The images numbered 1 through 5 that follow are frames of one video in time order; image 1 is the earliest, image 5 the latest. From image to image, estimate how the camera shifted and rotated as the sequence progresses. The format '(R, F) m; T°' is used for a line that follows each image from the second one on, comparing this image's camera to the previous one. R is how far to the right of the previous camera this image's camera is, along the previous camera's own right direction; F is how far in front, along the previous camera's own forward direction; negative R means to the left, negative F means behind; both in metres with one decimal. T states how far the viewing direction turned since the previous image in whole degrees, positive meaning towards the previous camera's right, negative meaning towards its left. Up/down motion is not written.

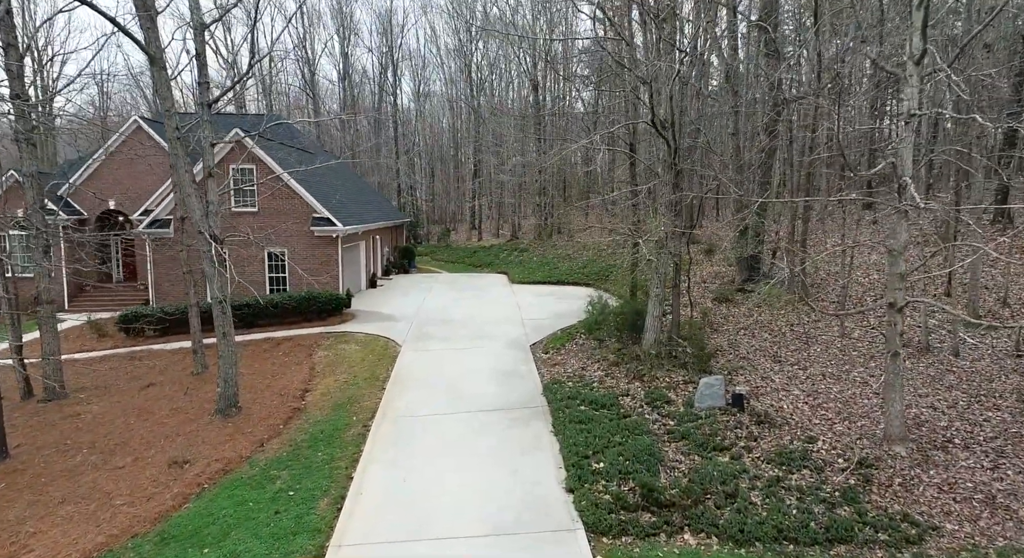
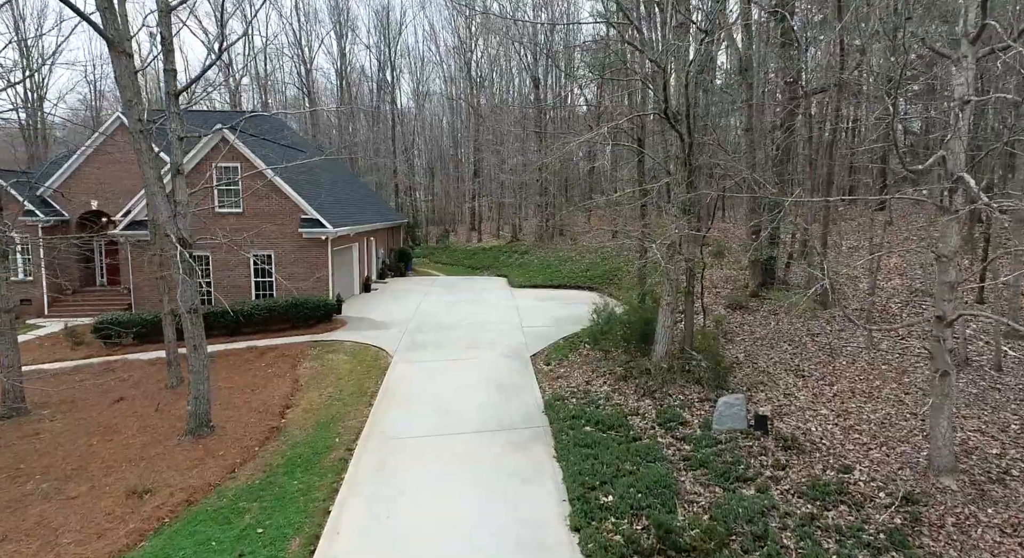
(0.0, +1.0) m; 0°
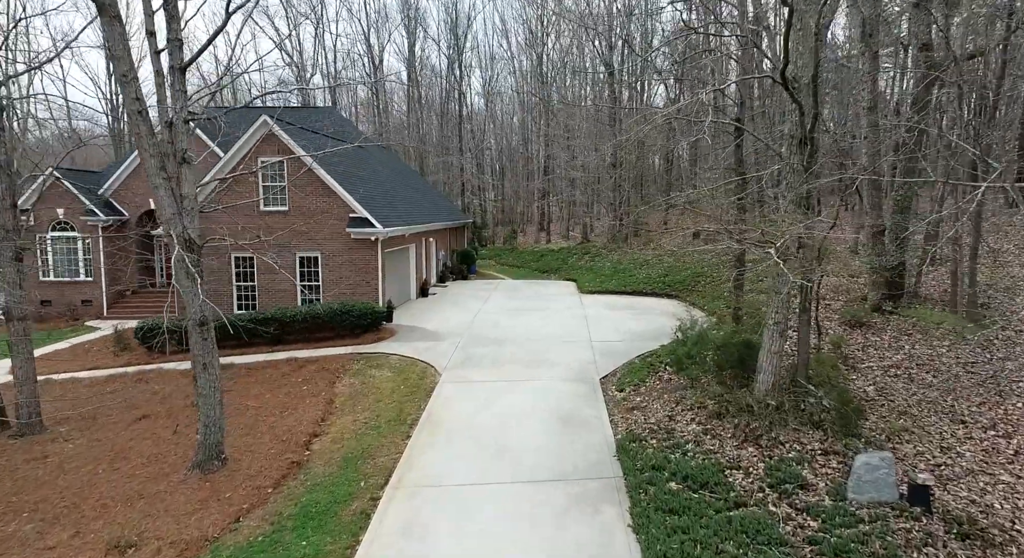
(+0.1, +1.9) m; -6°
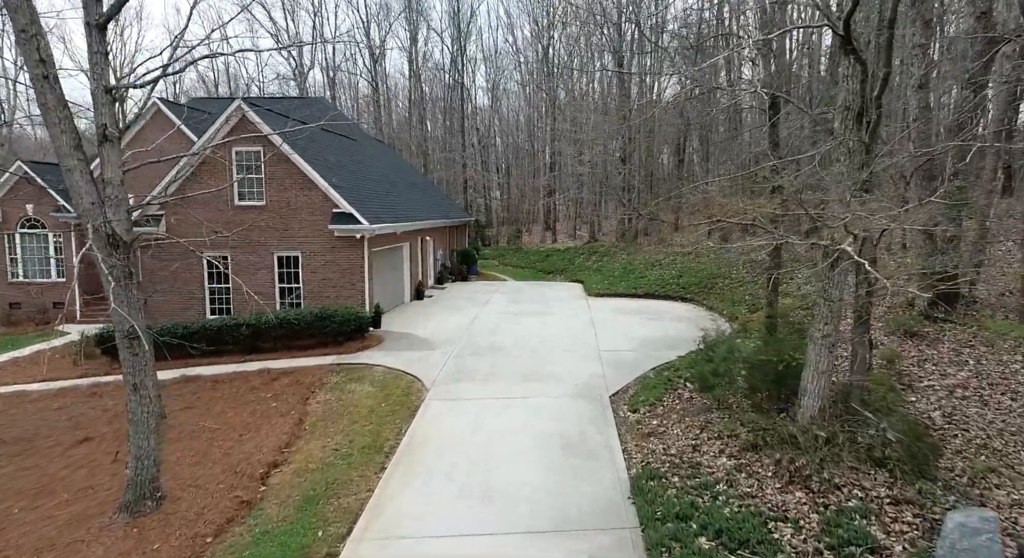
(+0.2, +1.5) m; -1°
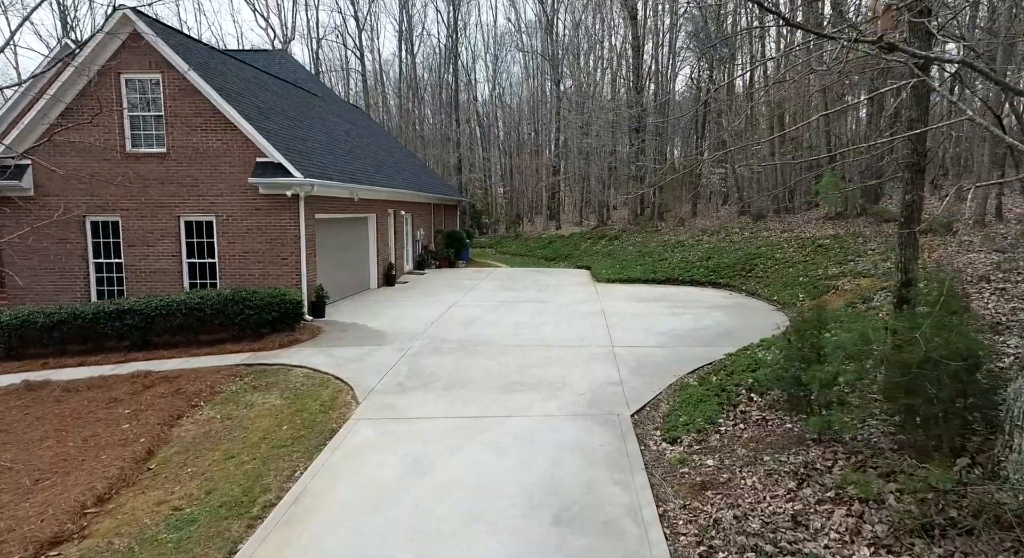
(+0.4, +3.5) m; -1°
